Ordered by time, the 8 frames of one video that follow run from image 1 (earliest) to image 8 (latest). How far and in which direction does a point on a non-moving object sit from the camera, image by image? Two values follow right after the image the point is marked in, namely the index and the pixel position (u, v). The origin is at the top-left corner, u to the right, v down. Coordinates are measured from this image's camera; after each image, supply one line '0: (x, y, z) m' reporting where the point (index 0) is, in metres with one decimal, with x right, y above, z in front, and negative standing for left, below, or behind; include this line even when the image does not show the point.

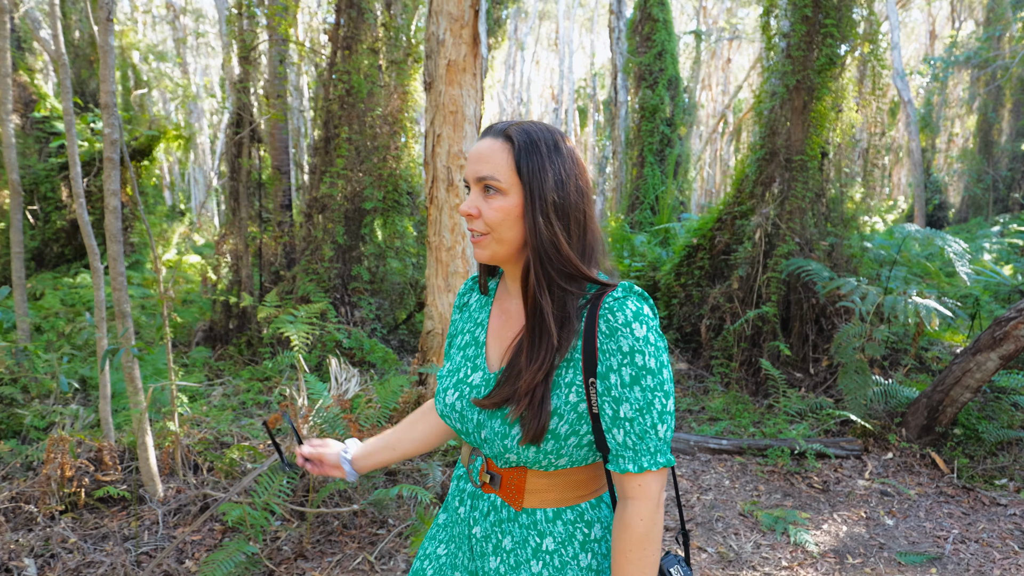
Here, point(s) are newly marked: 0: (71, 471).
0: (-2.5, -1.0, +3.8) m
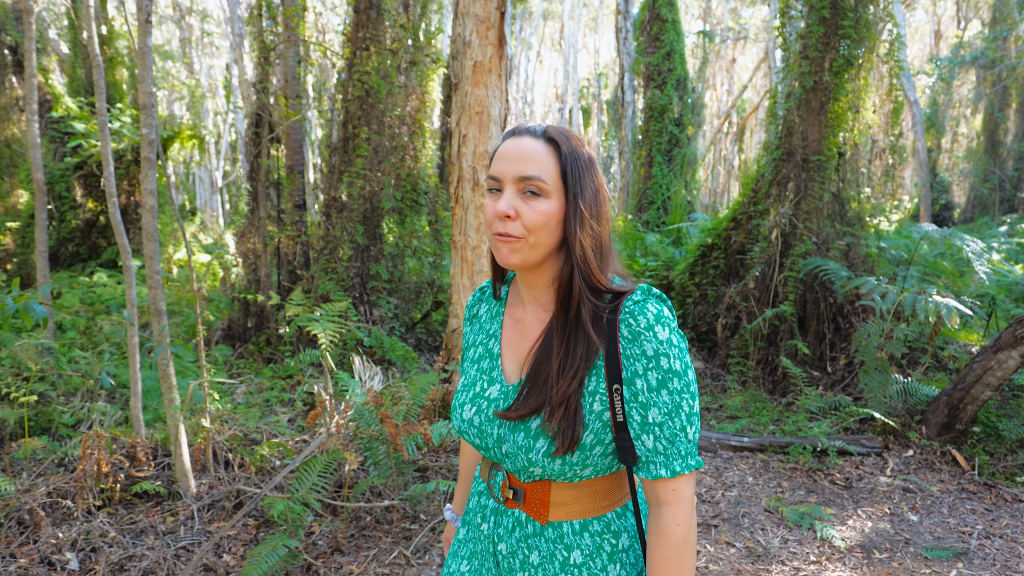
0: (-2.3, -1.0, +3.8) m
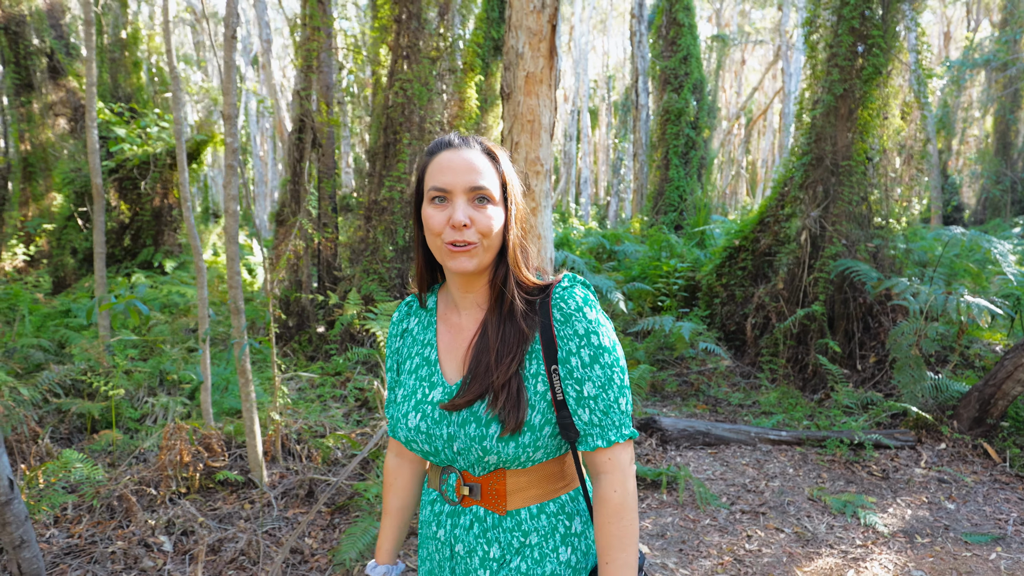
0: (-2.0, -1.0, +4.1) m
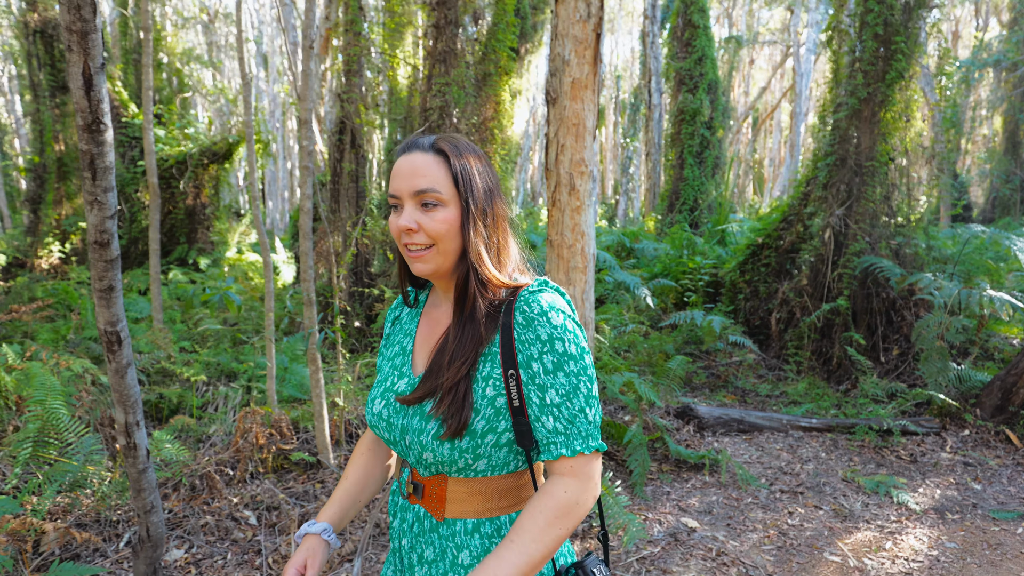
0: (-1.6, -1.0, +4.3) m
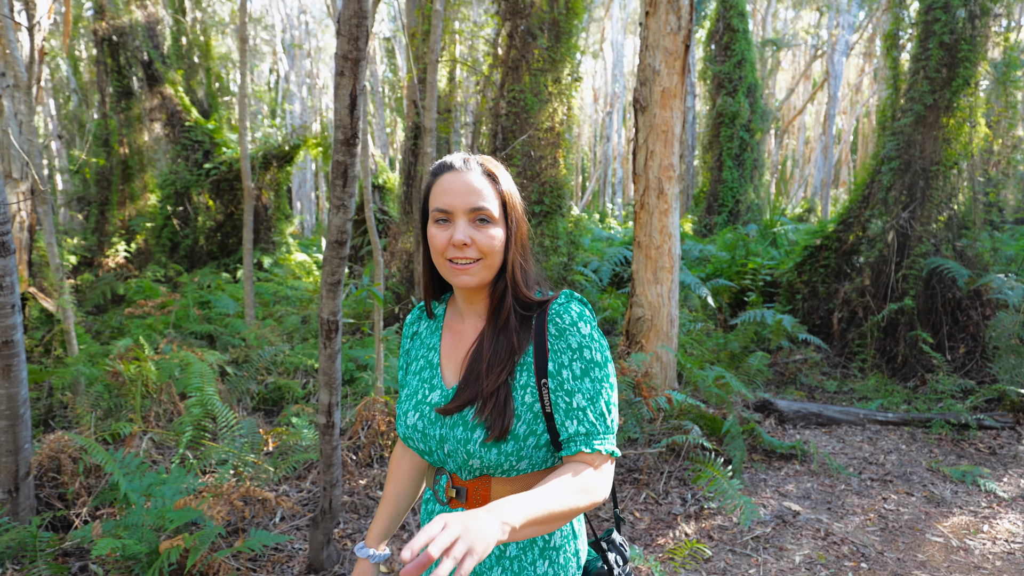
0: (-0.9, -1.0, +4.7) m
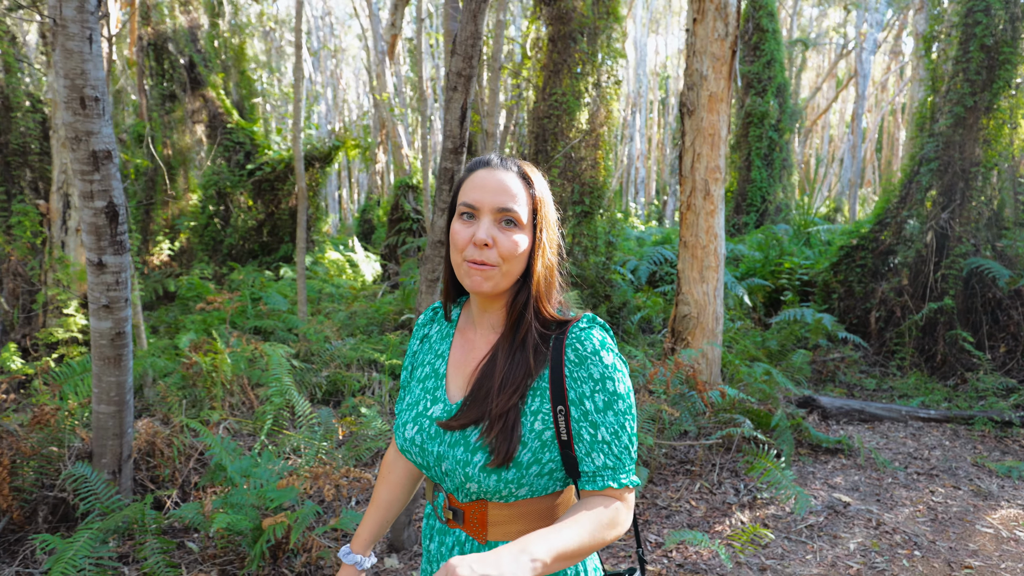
0: (-0.5, -1.0, +4.9) m
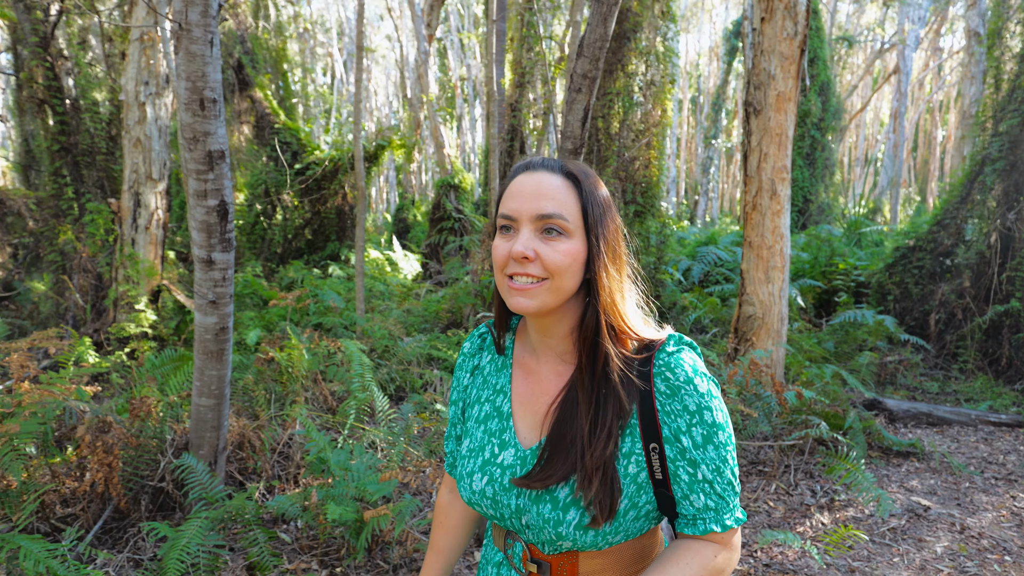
0: (0.0, -0.9, +4.9) m
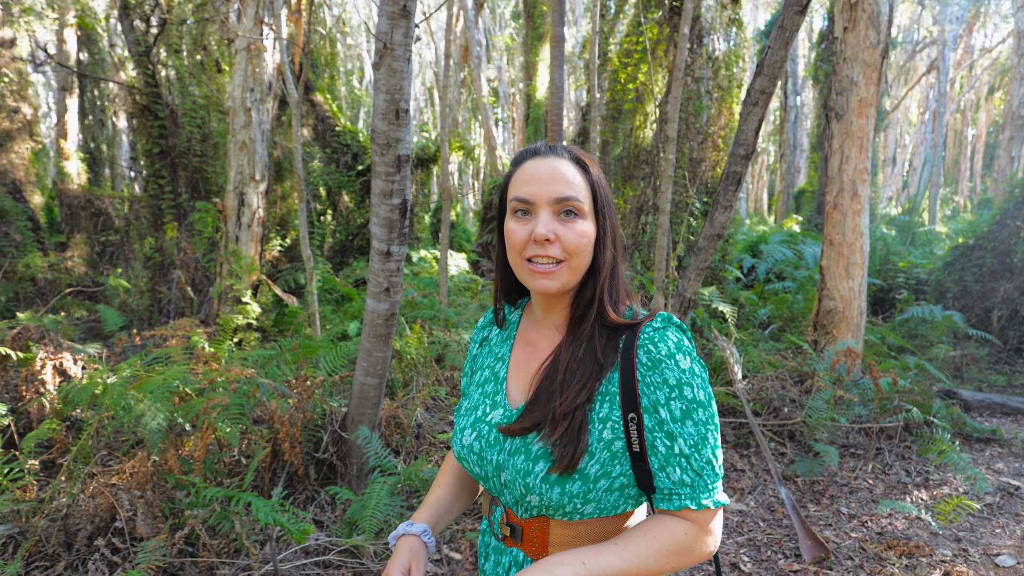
0: (+0.9, -0.9, +5.3) m
